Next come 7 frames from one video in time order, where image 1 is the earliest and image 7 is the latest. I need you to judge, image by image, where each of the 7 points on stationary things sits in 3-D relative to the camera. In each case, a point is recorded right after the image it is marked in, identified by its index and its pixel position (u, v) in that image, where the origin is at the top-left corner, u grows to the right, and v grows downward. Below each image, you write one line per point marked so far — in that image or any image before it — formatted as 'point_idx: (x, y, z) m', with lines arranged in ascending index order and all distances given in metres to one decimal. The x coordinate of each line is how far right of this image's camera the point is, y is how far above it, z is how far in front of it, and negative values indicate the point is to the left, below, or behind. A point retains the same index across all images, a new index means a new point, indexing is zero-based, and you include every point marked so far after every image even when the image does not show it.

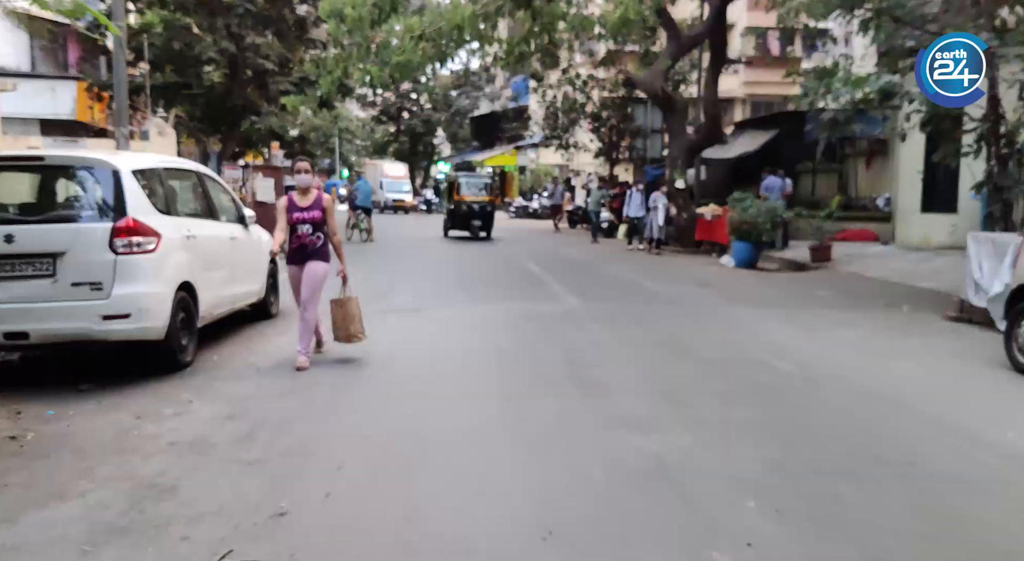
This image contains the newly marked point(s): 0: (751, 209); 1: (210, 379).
0: (+4.7, +1.4, +16.3) m
1: (-2.5, -0.8, +6.8) m
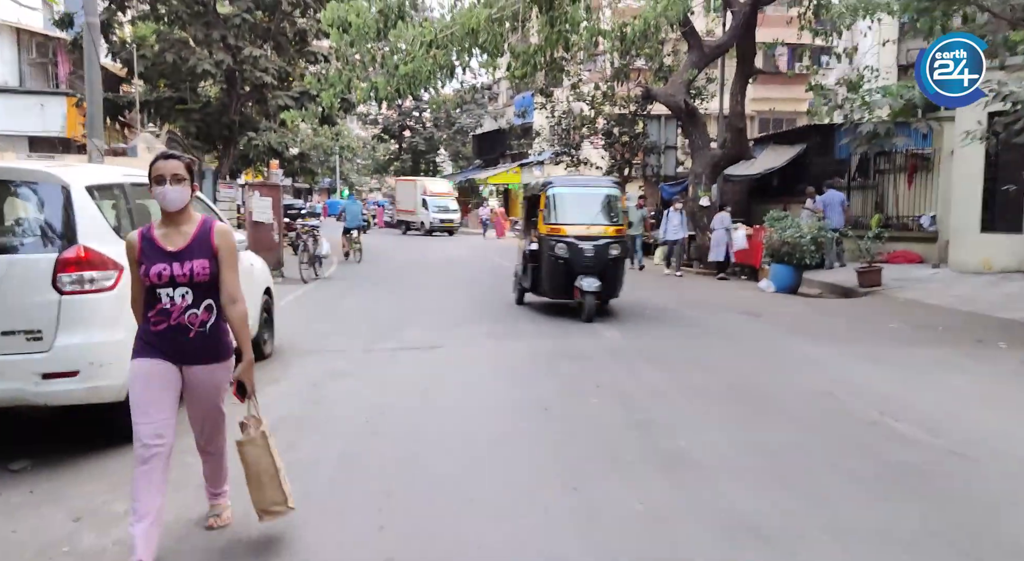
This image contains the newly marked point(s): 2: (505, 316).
0: (+5.1, +0.9, +14.9) m
1: (-2.1, -1.1, +5.4) m
2: (-0.1, -0.5, +11.3) m
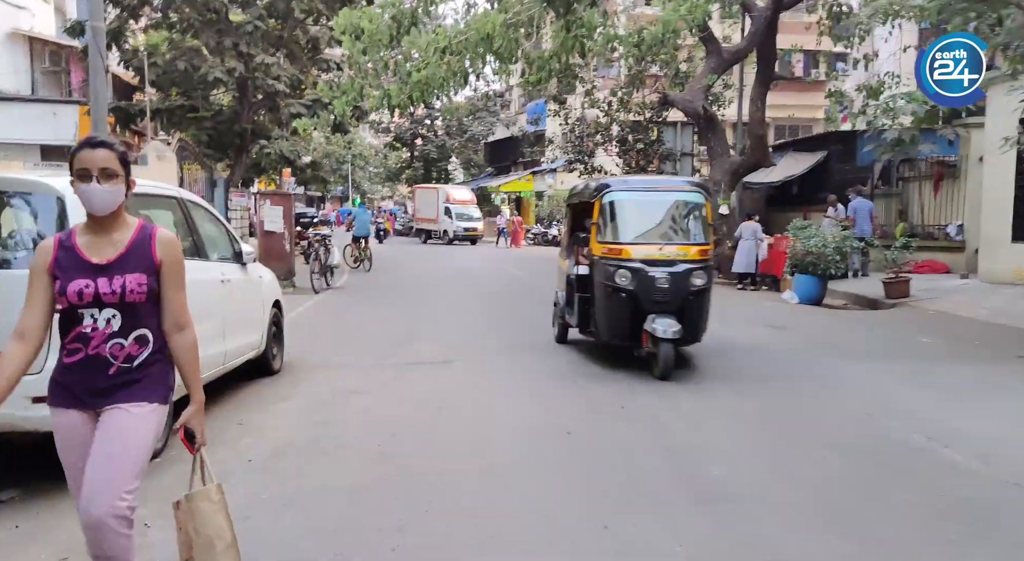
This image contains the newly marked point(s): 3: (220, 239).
0: (+5.4, +0.7, +14.5) m
1: (-2.0, -1.2, +5.1) m
2: (+0.1, -0.7, +11.0) m
3: (-2.7, +0.4, +7.6) m
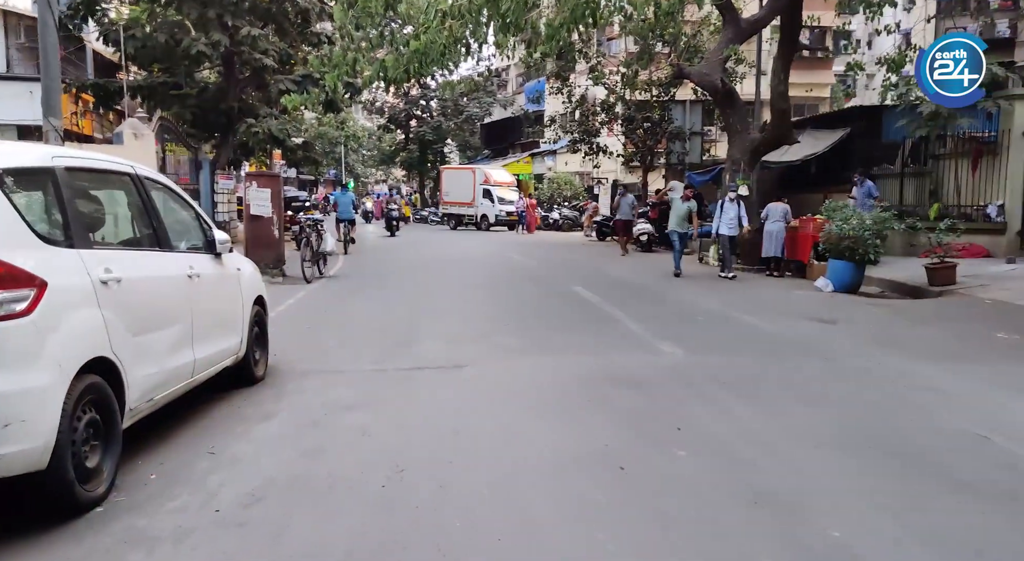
0: (+5.5, +1.0, +13.3) m
1: (-1.8, -1.2, +3.9) m
2: (+0.3, -0.5, +9.8) m
3: (-2.5, +0.4, +6.4) m
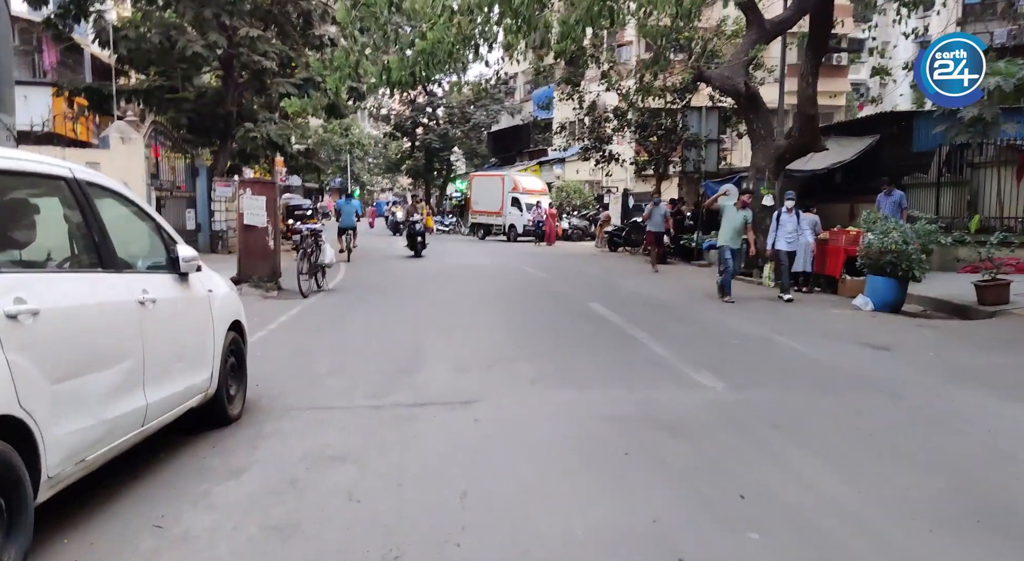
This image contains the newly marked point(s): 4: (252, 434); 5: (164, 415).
0: (+5.7, +0.7, +12.3) m
1: (-1.7, -1.3, +2.8) m
2: (+0.4, -0.7, +8.7) m
3: (-2.3, +0.3, +5.3) m
4: (-1.9, -1.1, +6.0) m
5: (-2.1, -0.8, +5.1) m
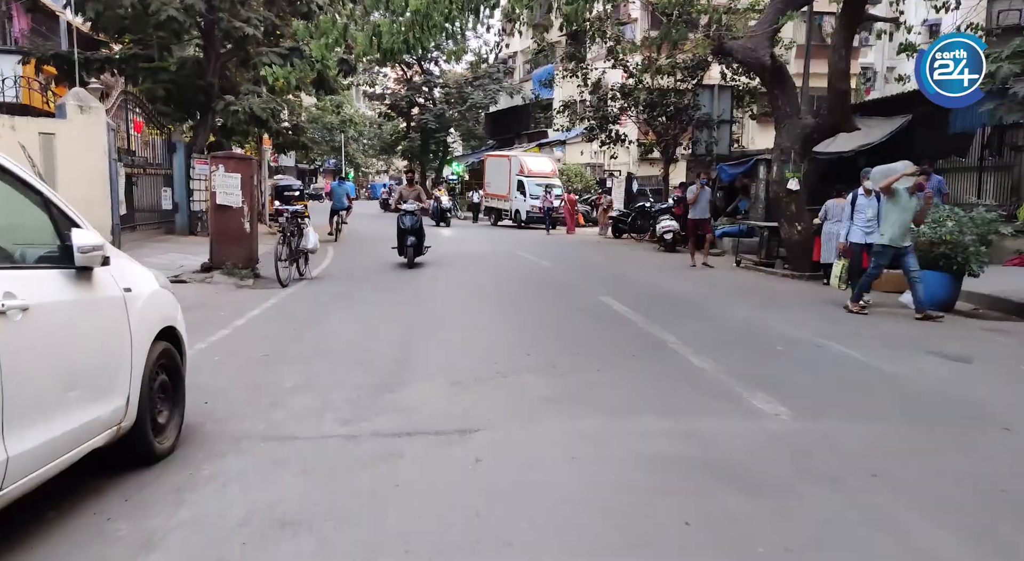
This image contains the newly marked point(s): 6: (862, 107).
0: (+5.7, +0.8, +10.9) m
1: (-1.6, -1.4, +1.4) m
2: (+0.5, -0.7, +7.3) m
3: (-2.3, +0.3, +3.9) m
4: (-1.8, -1.1, +4.6) m
5: (-2.0, -0.8, +3.6) m
6: (+8.0, +3.9, +18.9) m
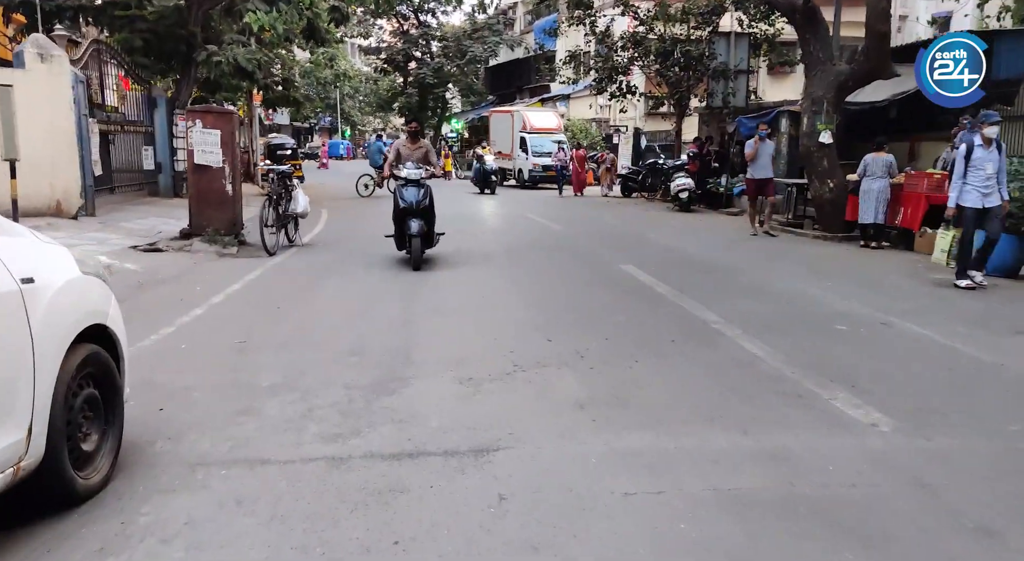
0: (+5.9, +1.2, +9.6) m
1: (-1.4, -1.5, +0.3) m
2: (+0.6, -0.5, +6.2) m
3: (-2.1, +0.3, +2.7) m
4: (-1.6, -1.0, +3.4) m
5: (-1.9, -0.8, +2.5) m
6: (+8.1, +4.8, +17.6) m
